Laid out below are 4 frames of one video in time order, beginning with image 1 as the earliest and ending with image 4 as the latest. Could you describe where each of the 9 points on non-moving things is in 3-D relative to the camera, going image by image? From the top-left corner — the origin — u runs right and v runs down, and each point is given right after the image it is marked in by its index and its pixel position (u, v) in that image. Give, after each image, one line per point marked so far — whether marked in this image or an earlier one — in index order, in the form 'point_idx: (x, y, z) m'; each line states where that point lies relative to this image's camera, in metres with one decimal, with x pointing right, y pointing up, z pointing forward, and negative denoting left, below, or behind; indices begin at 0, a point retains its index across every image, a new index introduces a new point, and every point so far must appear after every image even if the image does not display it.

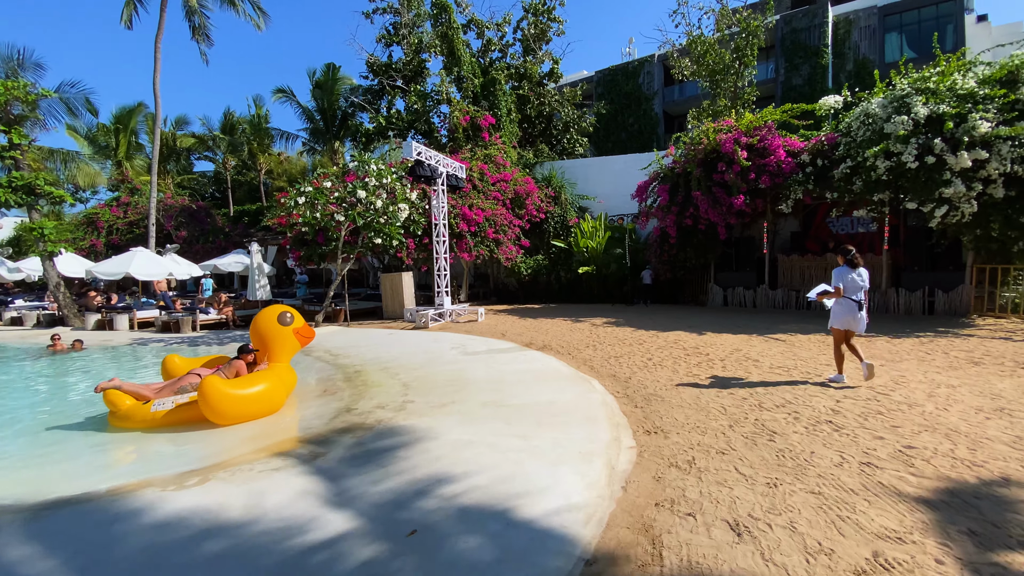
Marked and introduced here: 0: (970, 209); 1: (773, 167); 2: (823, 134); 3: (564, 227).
0: (+9.6, +1.7, +9.8) m
1: (+7.2, +3.3, +13.4) m
2: (+8.4, +4.2, +13.1) m
3: (+2.0, +2.3, +18.4) m
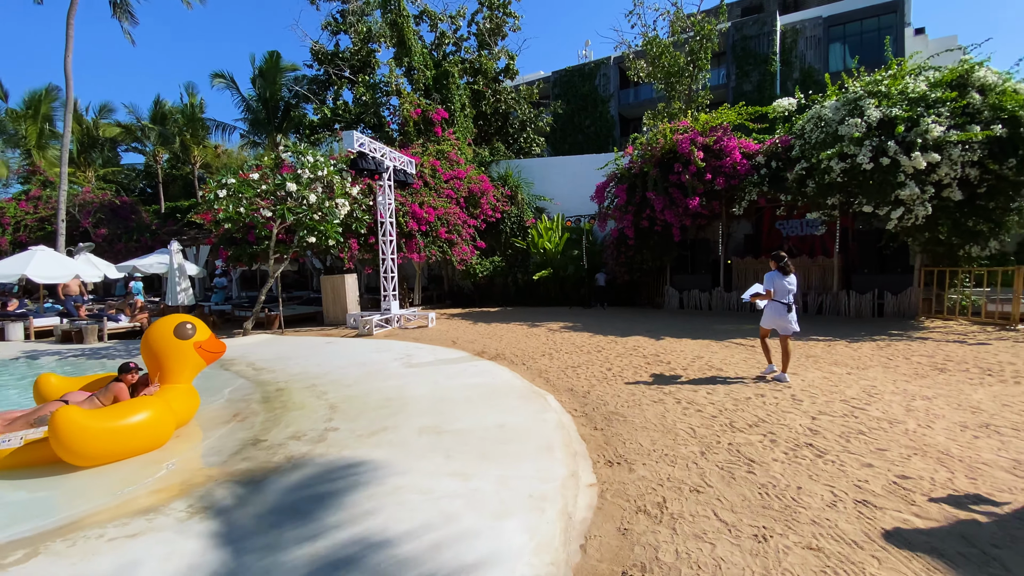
0: (+8.7, +1.7, +9.9) m
1: (+5.9, +3.3, +13.2) m
2: (+7.1, +4.1, +13.0) m
3: (+0.3, +2.2, +17.7) m
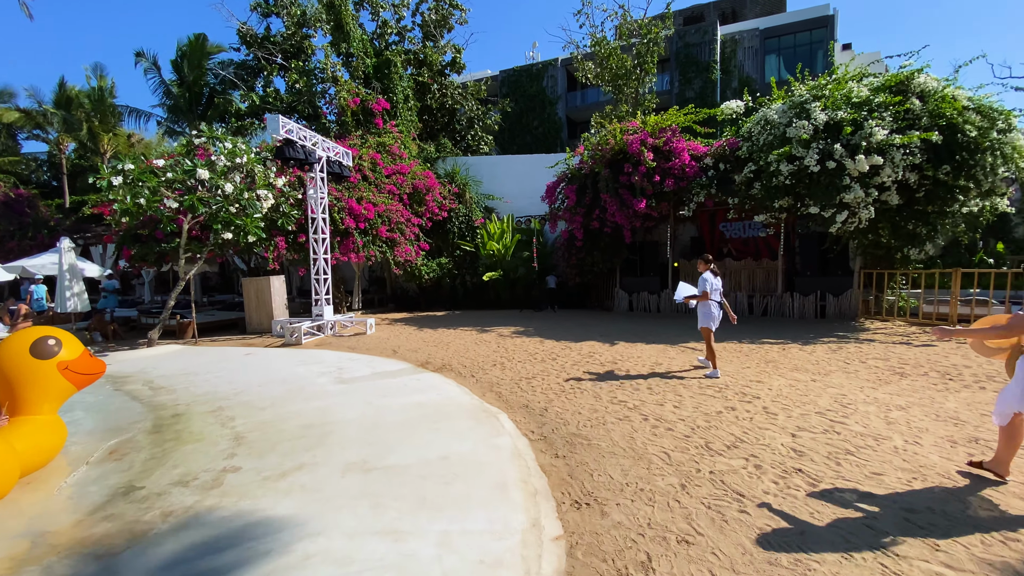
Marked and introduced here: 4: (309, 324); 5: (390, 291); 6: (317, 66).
0: (+7.6, +1.6, +10.0) m
1: (+4.5, +3.2, +13.0) m
2: (+5.7, +4.1, +13.0) m
3: (-1.5, +2.1, +16.9) m
4: (-4.7, -0.8, +11.0) m
5: (-4.7, -0.1, +18.4) m
6: (-7.1, +8.1, +17.5) m
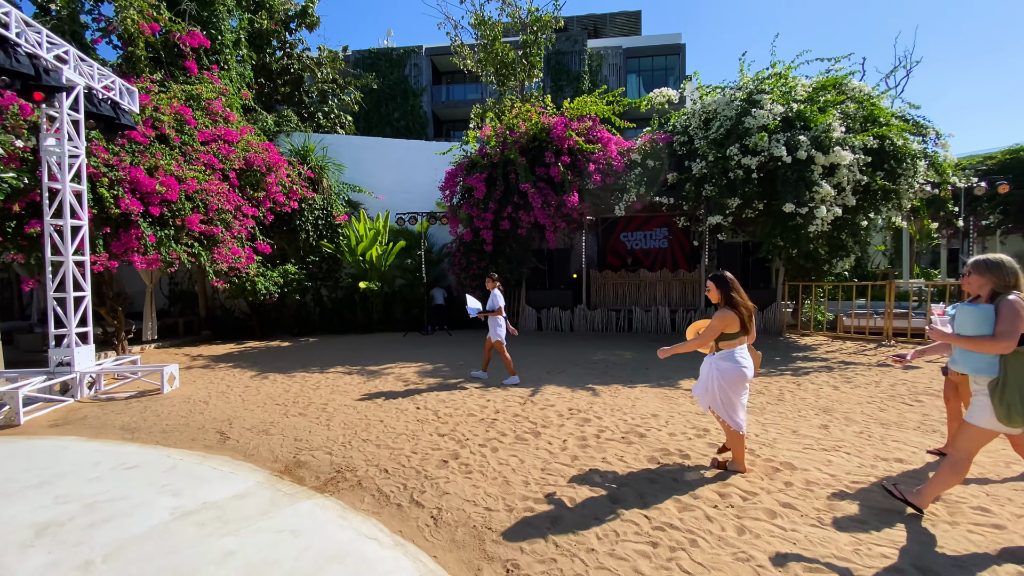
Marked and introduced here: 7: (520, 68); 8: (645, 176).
0: (+6.0, +1.3, +9.0) m
1: (+2.1, +2.8, +10.9) m
2: (+3.2, +3.7, +11.3) m
3: (-4.9, +1.6, +12.7) m
4: (-5.9, -1.2, +6.0) m
5: (-8.3, -0.7, +13.0) m
6: (-10.4, +7.6, +11.6) m
7: (+0.3, +8.6, +18.7) m
8: (+3.0, +2.5, +10.8) m
